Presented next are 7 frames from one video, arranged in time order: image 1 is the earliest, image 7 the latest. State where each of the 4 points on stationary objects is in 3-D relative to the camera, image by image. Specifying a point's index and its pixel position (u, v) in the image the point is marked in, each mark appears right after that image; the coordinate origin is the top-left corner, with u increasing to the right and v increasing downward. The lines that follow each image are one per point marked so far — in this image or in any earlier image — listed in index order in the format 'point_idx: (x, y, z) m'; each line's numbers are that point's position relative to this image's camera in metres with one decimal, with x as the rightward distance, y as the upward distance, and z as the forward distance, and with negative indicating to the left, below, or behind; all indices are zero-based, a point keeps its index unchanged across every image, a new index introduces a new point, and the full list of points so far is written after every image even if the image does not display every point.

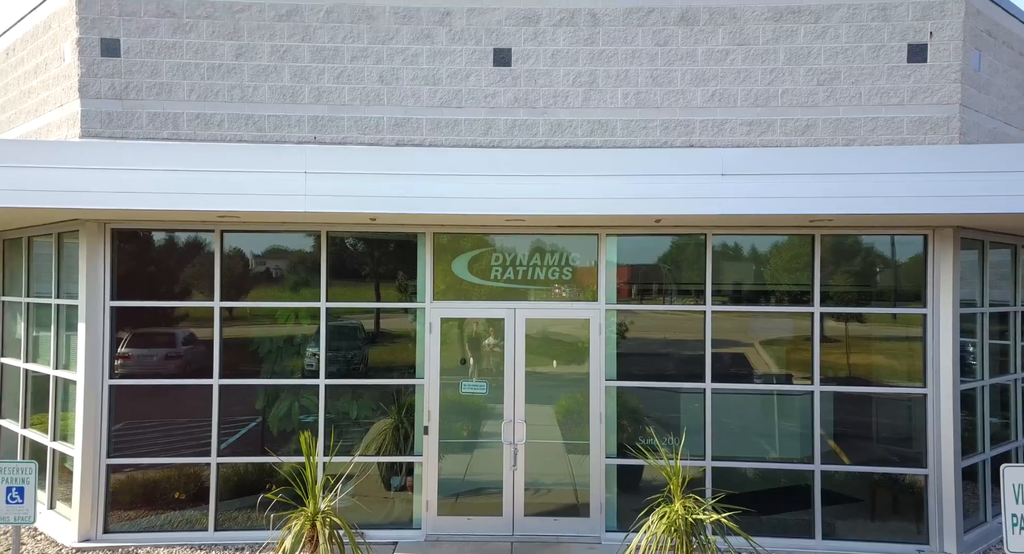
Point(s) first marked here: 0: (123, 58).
0: (-3.8, +2.1, +8.7) m
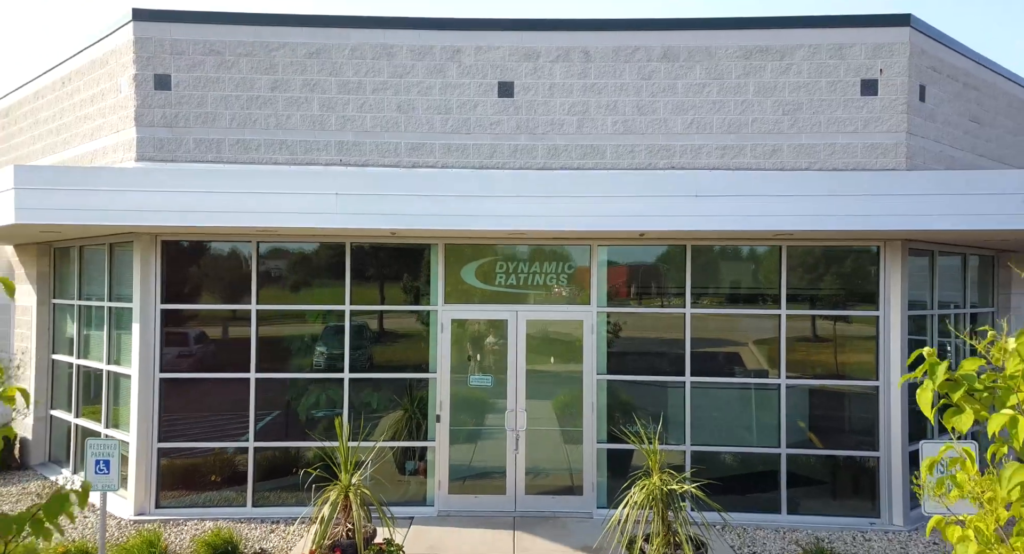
0: (-3.8, +2.1, +9.9) m
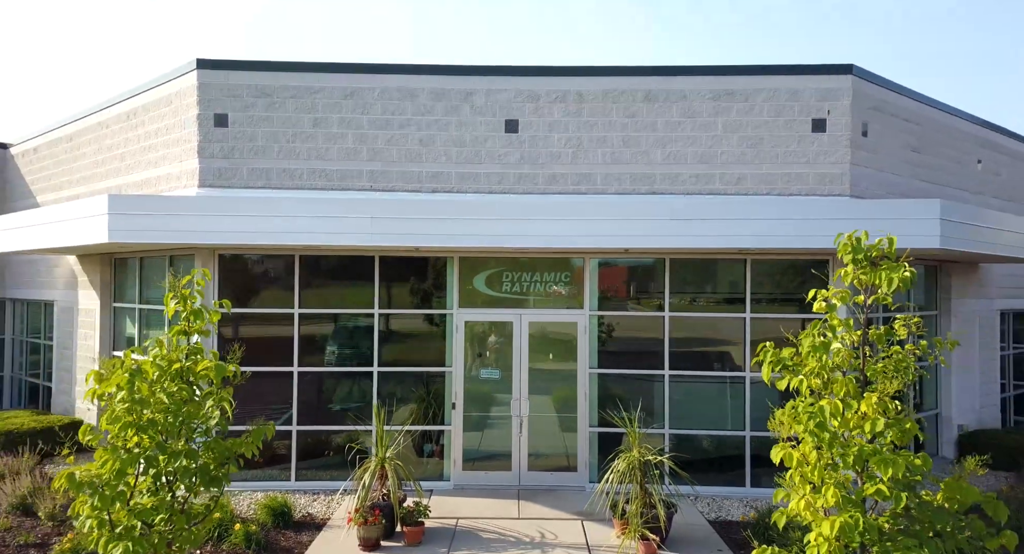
0: (-3.7, +2.0, +11.7) m
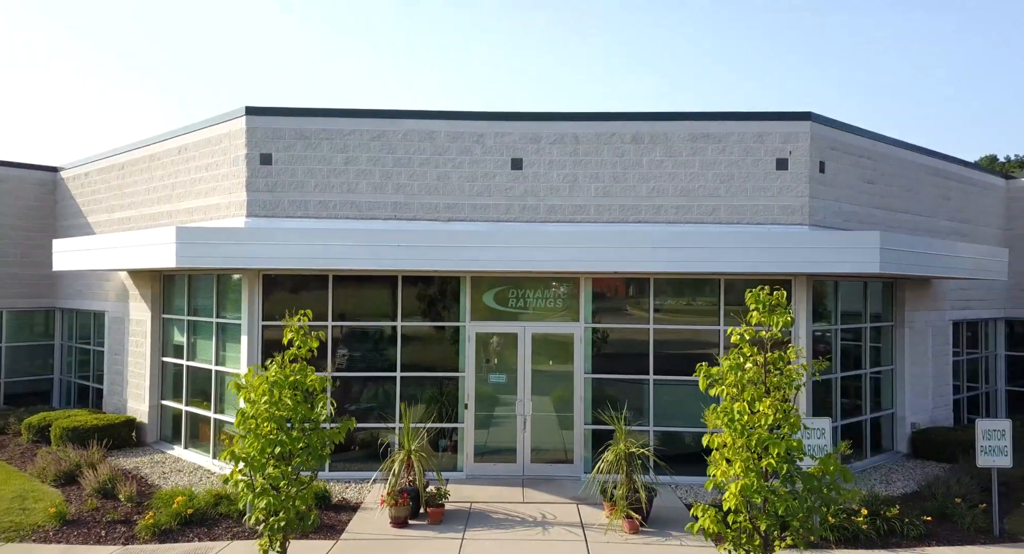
0: (-3.6, +1.7, +13.5) m
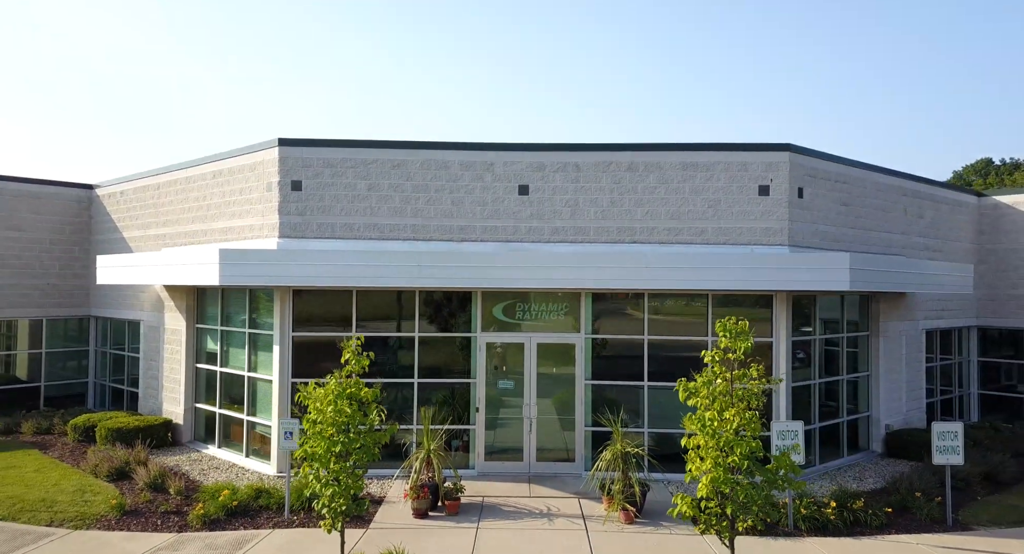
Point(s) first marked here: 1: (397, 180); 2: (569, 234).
0: (-3.5, +1.4, +14.9) m
1: (-2.0, +1.6, +14.9) m
2: (+1.0, +0.7, +14.9) m
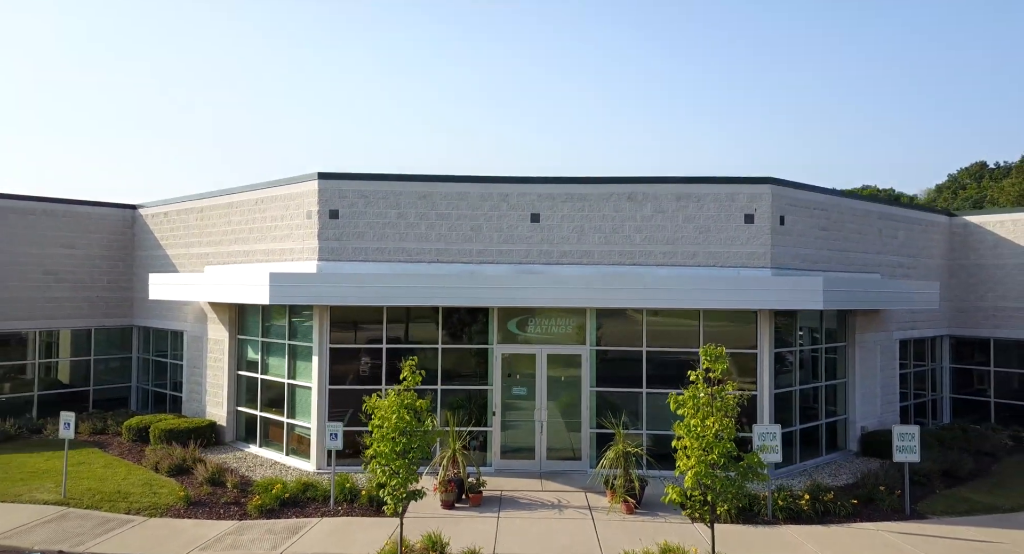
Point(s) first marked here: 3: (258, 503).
0: (-3.3, +1.1, +16.7) m
1: (-1.7, +1.3, +16.7) m
2: (+1.2, +0.4, +16.8) m
3: (-4.0, -3.6, +13.9) m
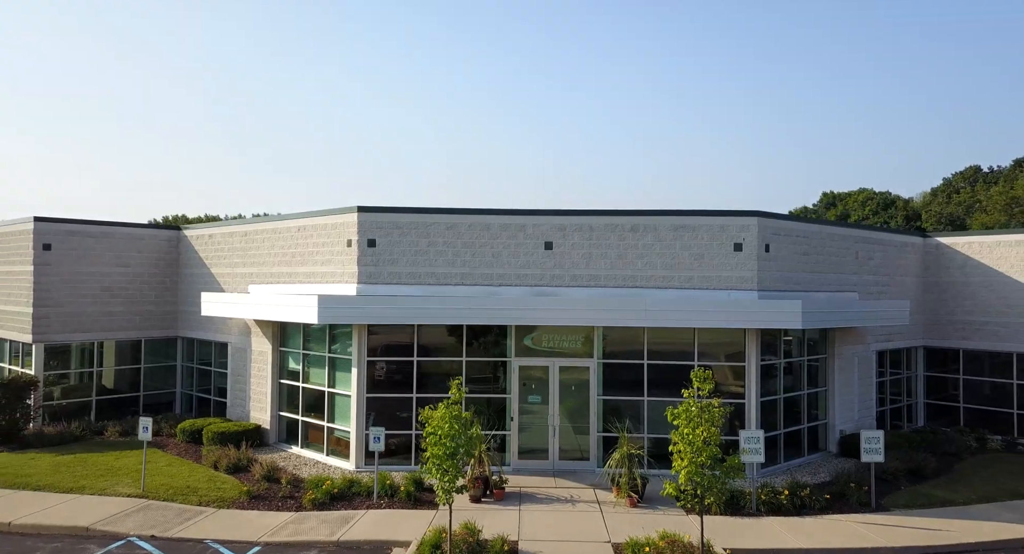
0: (-2.9, +0.6, +18.9) m
1: (-1.4, +0.8, +18.9) m
2: (+1.6, -0.1, +18.9) m
3: (-3.7, -4.0, +16.1) m
